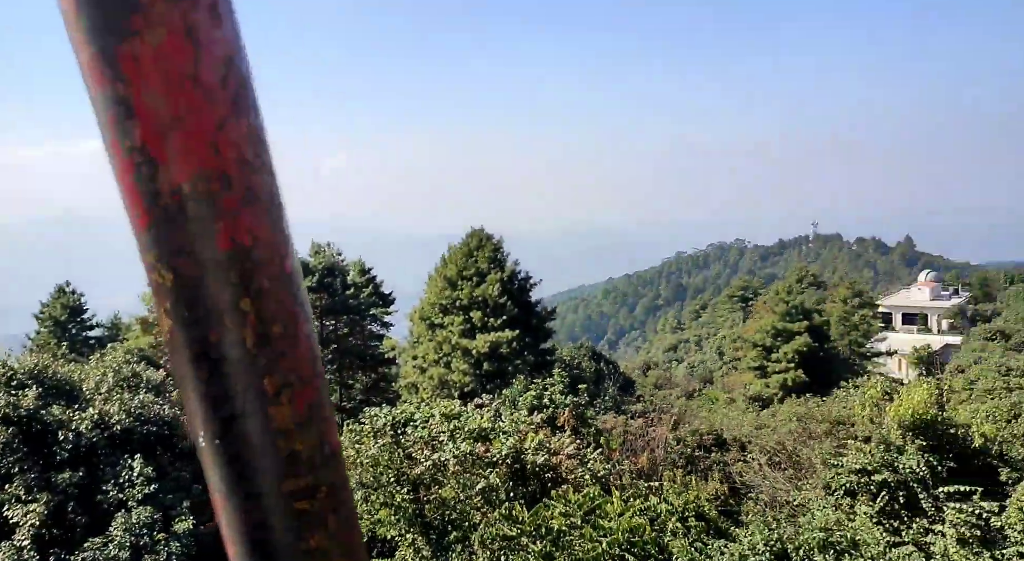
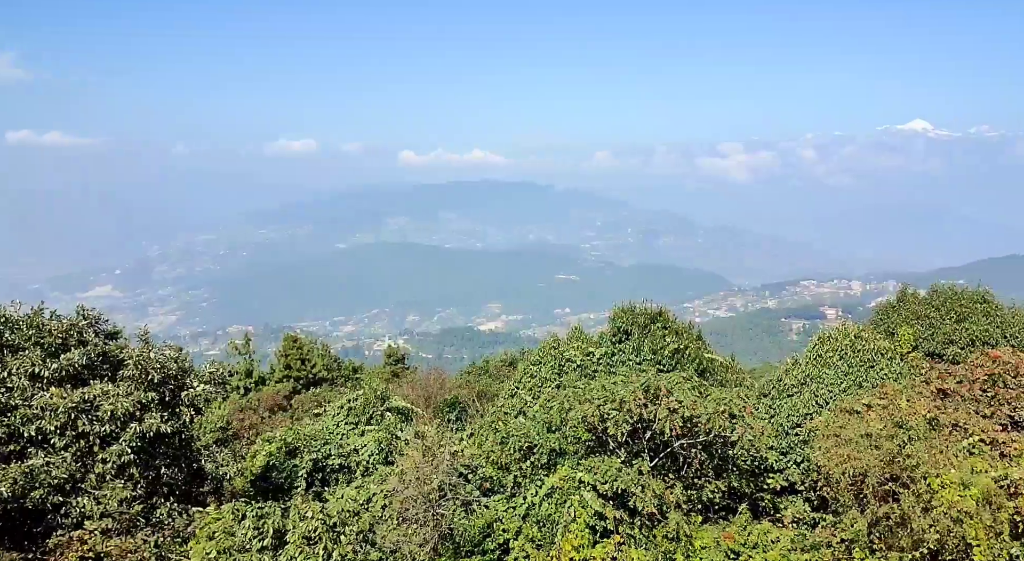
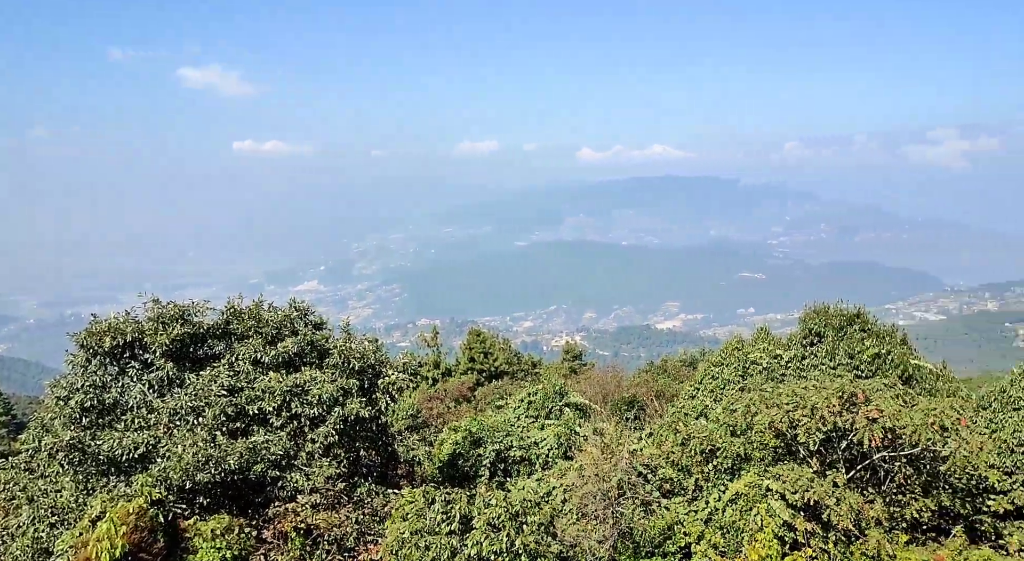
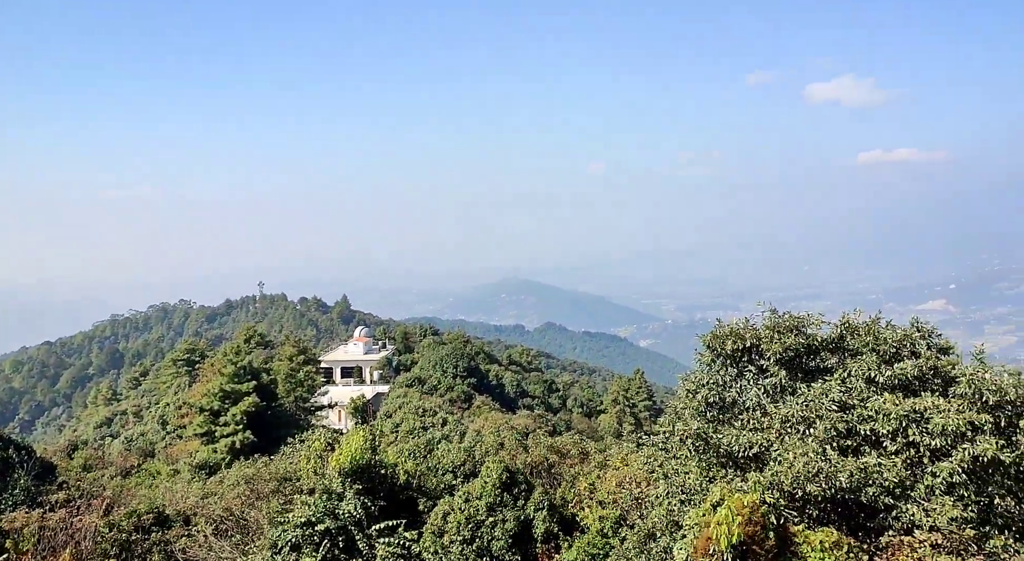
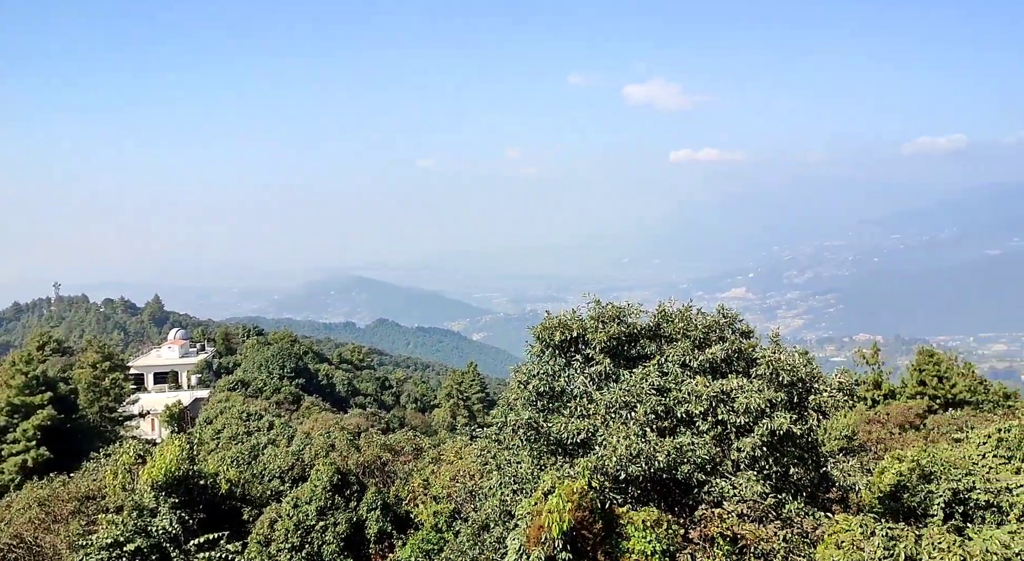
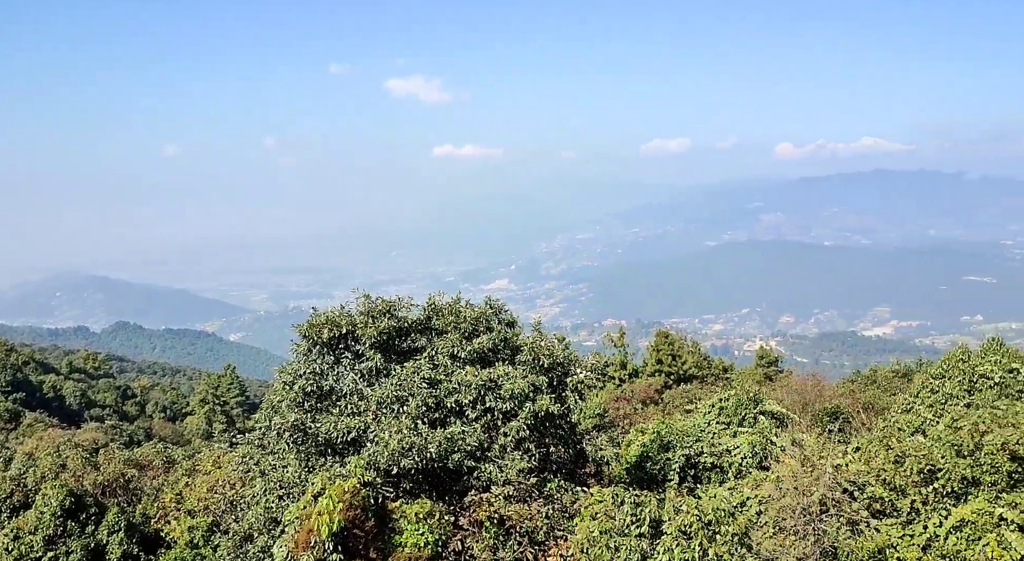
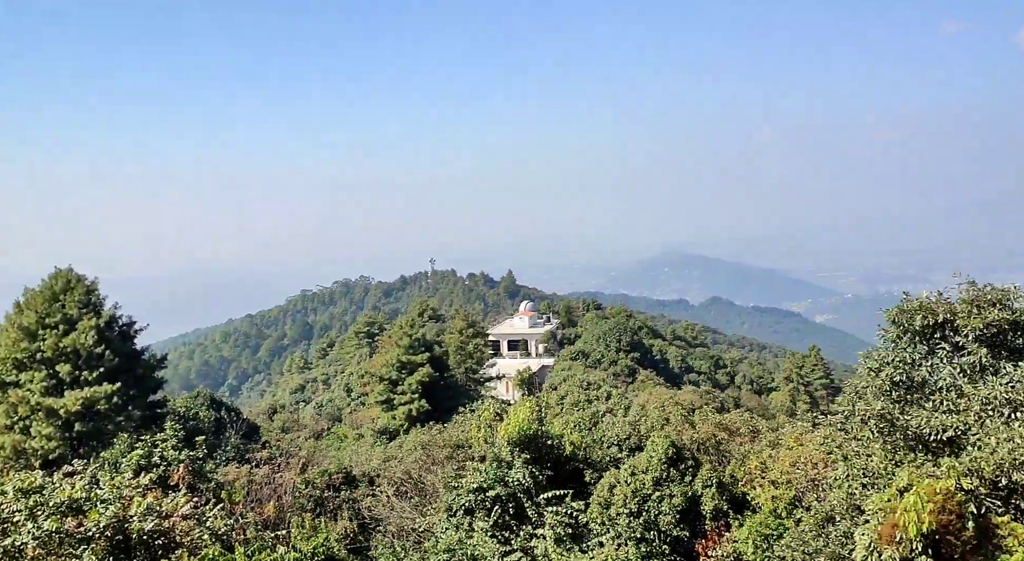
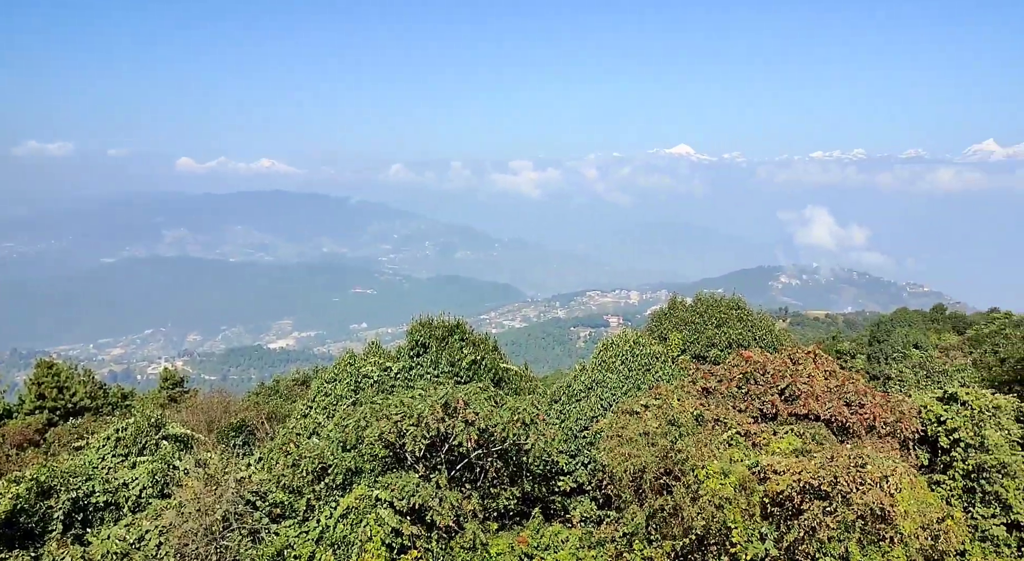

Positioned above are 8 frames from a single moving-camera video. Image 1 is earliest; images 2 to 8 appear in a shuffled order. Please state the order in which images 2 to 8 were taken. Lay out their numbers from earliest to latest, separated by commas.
7, 4, 5, 6, 3, 2, 8
